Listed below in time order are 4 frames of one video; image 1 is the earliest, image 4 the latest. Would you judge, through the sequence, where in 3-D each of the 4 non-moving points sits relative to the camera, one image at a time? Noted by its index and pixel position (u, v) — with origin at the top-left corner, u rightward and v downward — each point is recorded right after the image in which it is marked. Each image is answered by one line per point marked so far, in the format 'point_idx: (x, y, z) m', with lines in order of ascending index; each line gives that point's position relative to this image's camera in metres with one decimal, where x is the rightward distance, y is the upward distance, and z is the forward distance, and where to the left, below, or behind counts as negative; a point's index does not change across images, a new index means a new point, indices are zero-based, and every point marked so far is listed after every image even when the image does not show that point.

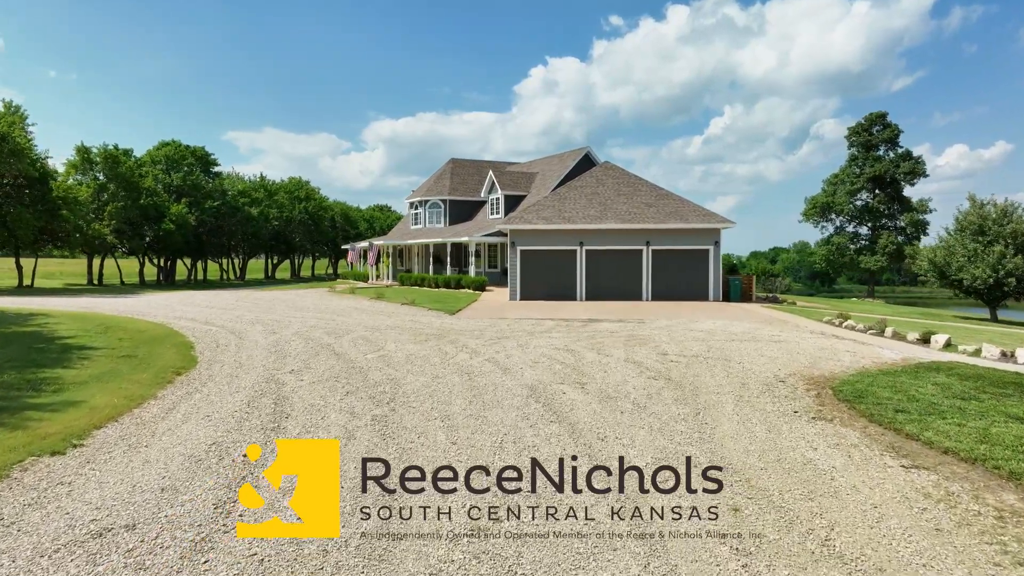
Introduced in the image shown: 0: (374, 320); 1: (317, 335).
0: (-4.5, -1.0, +18.4) m
1: (-4.9, -1.2, +14.7) m
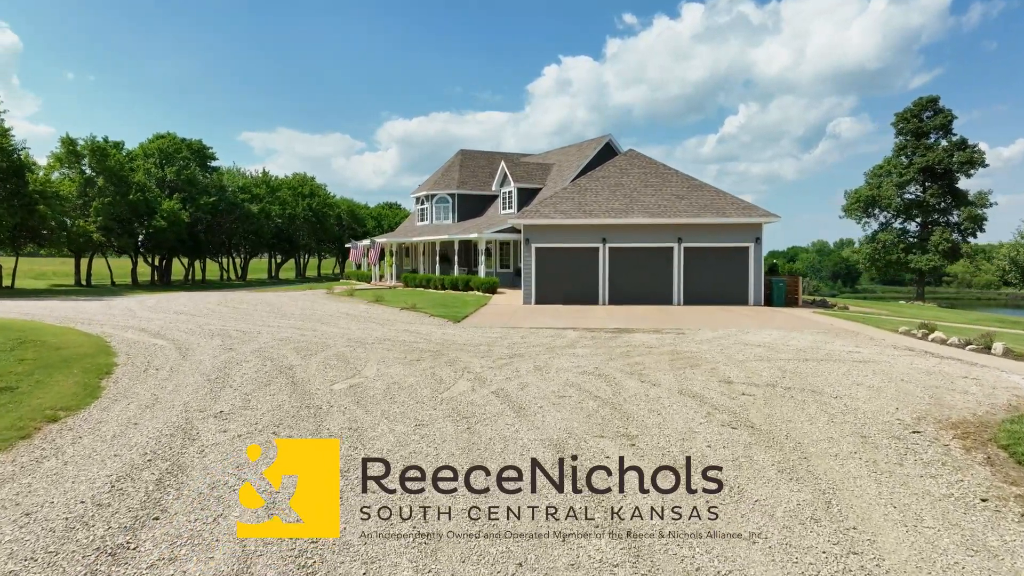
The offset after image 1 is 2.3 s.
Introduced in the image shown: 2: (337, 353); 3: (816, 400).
0: (-4.1, -1.1, +15.5) m
1: (-4.6, -1.3, +11.8) m
2: (-3.6, -1.4, +11.8) m
3: (+4.5, -1.7, +8.4) m
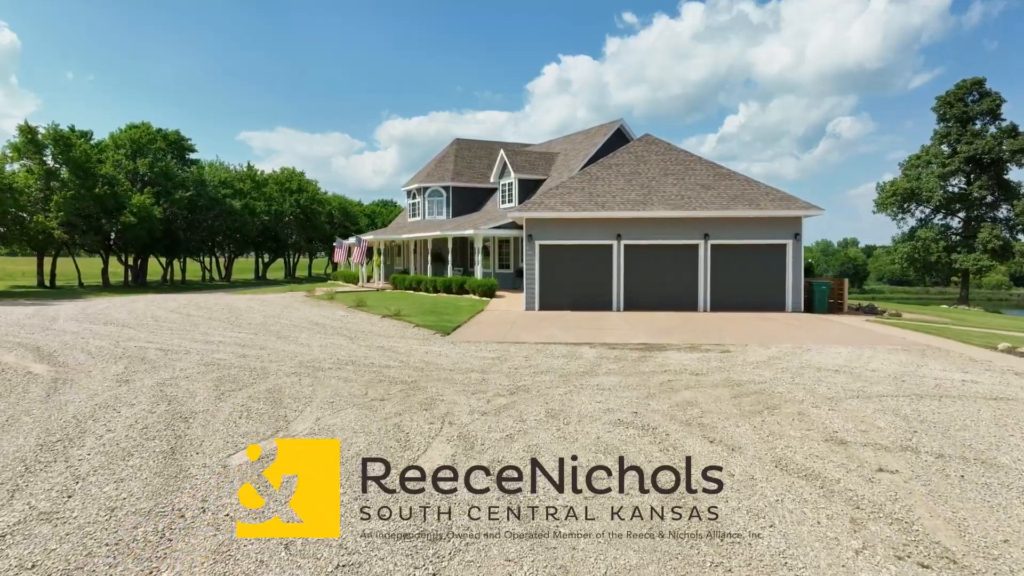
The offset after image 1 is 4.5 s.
0: (-4.1, -1.3, +12.3) m
1: (-4.6, -1.4, +8.6) m
2: (-3.6, -1.5, +8.5) m
3: (+4.6, -1.8, +5.2) m
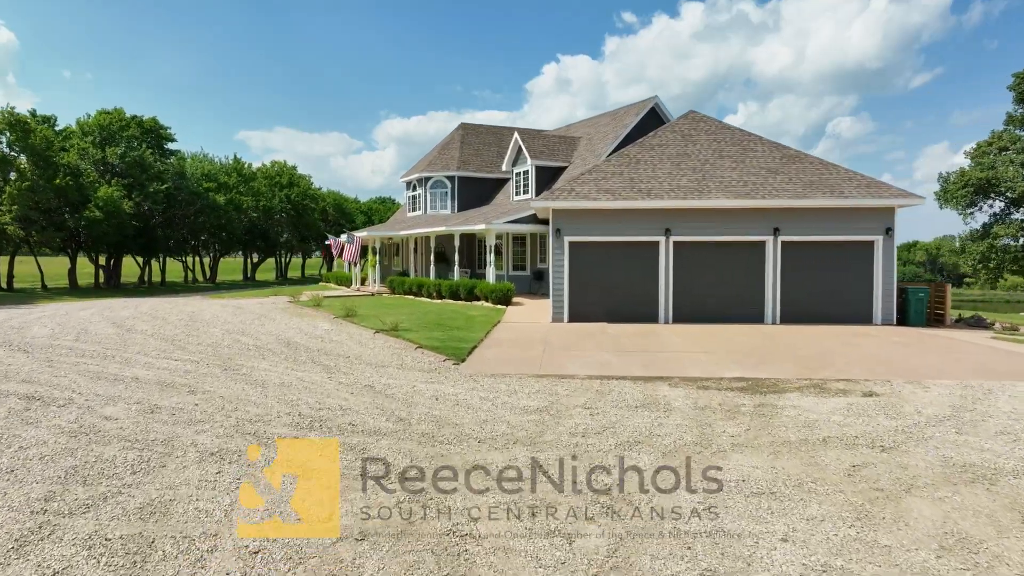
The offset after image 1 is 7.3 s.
0: (-3.4, -1.5, +8.3) m
1: (-3.9, -1.6, +4.6) m
2: (-2.9, -1.7, +4.6) m
3: (+5.3, -2.0, +1.3) m
